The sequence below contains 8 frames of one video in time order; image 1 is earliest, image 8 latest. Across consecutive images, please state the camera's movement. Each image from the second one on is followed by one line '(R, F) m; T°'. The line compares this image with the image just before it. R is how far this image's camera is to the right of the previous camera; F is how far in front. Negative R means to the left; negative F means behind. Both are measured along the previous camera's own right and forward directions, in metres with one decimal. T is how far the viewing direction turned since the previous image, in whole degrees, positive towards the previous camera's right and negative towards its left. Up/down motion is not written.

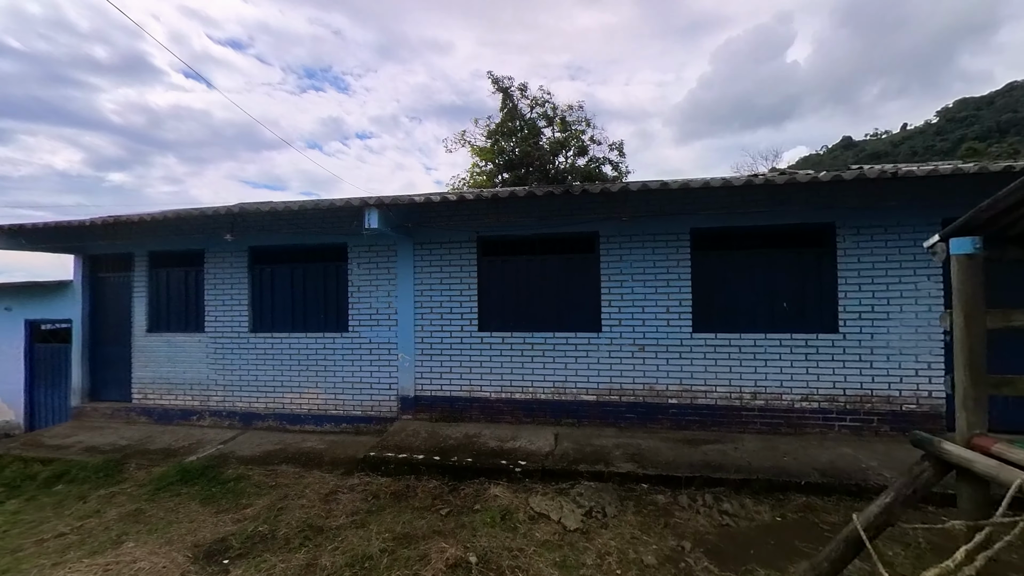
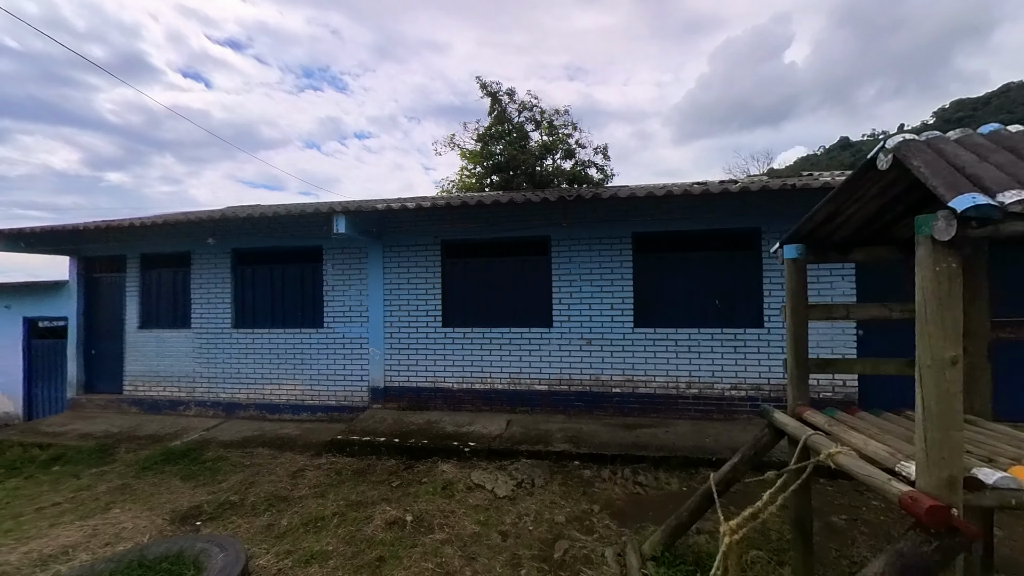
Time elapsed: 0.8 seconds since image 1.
(+0.4, -0.5) m; 0°
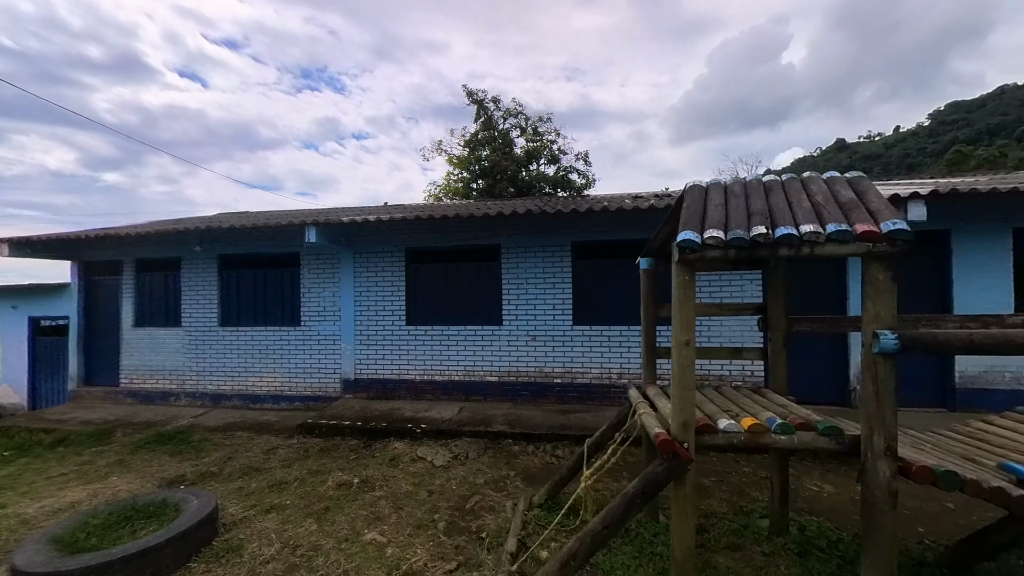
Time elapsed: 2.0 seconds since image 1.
(+0.5, -0.7) m; 0°
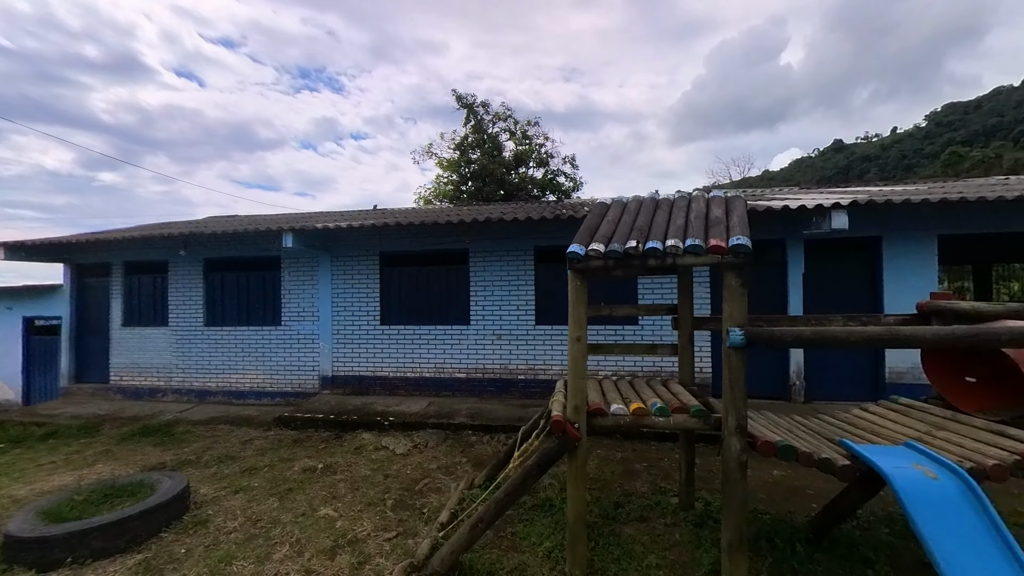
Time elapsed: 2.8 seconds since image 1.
(+0.4, -0.4) m; 0°
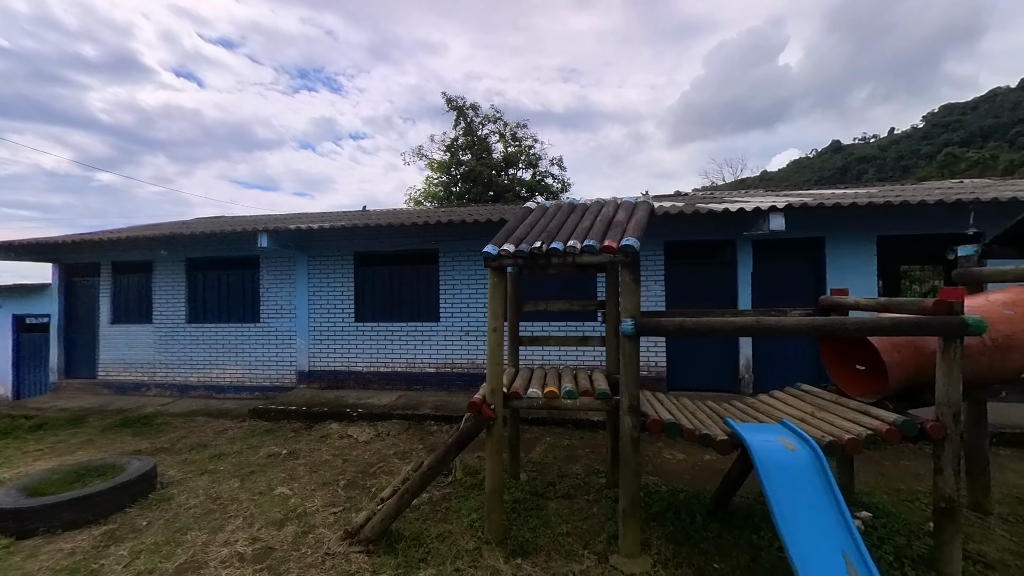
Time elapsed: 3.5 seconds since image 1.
(+0.4, -0.3) m; 0°
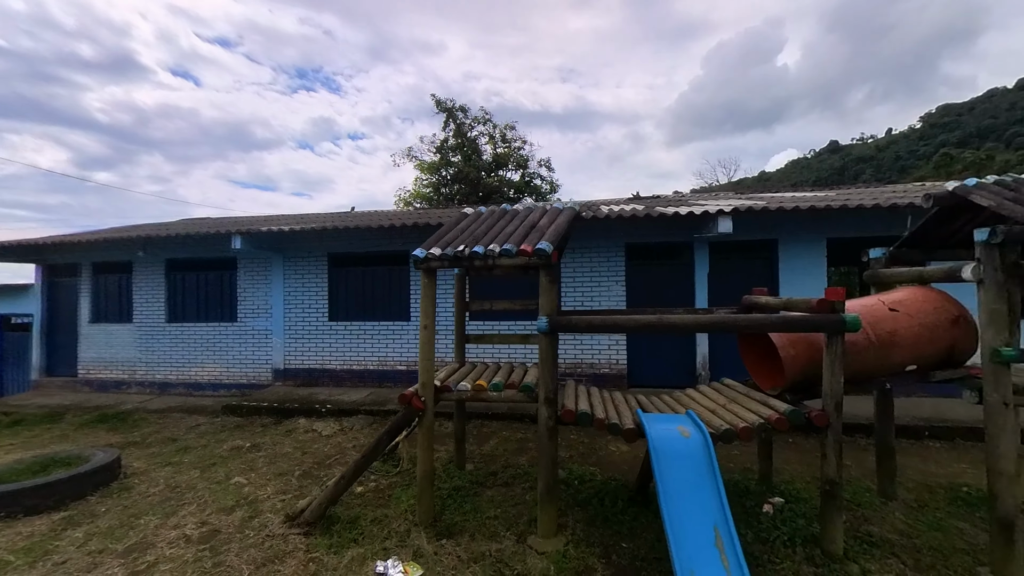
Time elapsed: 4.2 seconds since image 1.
(+0.4, -0.2) m; 0°
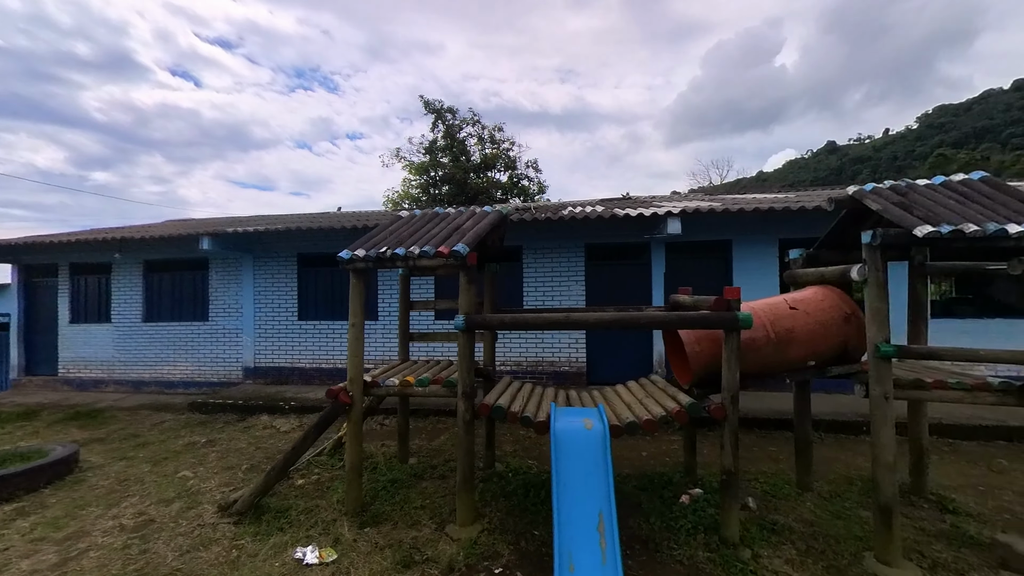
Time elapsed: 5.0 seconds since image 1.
(+0.5, -0.1) m; 0°
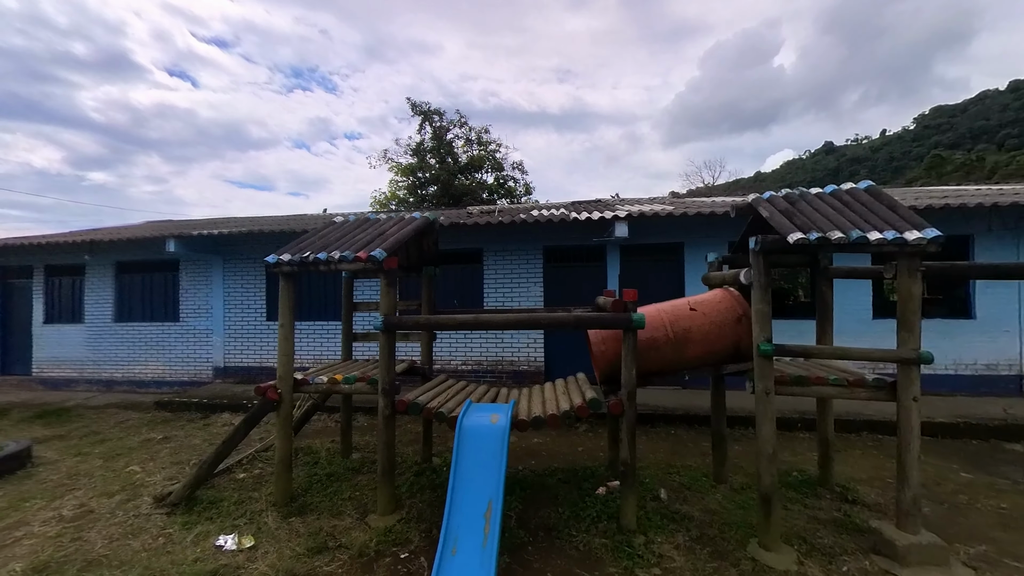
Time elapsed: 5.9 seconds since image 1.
(+0.5, -0.2) m; 0°
